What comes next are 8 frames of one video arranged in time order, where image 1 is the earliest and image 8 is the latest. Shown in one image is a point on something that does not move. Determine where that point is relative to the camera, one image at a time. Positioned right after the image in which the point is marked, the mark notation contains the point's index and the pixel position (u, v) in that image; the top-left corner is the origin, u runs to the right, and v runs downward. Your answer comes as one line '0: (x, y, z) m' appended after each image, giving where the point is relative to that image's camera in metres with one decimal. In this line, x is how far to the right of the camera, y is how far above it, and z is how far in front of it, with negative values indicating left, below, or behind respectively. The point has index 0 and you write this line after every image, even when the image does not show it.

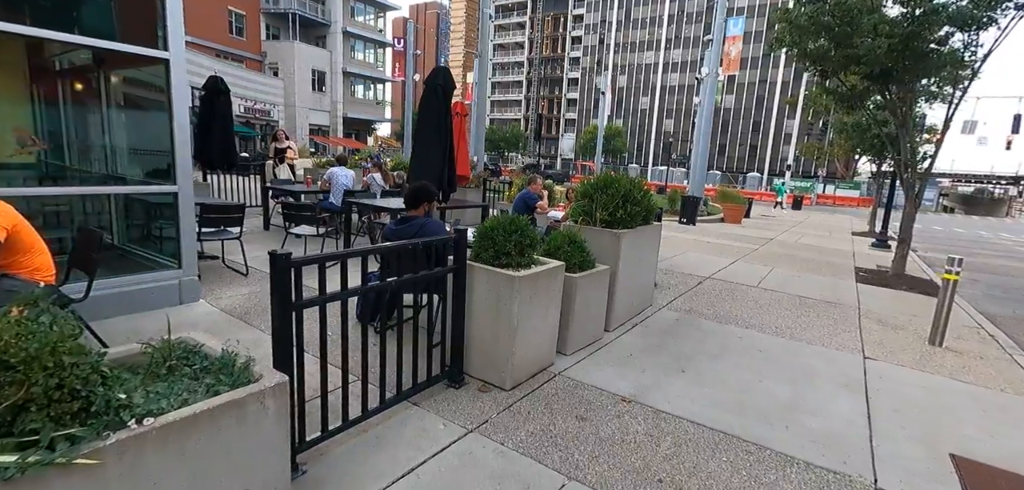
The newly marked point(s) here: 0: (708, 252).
0: (+4.1, -0.2, +10.2) m
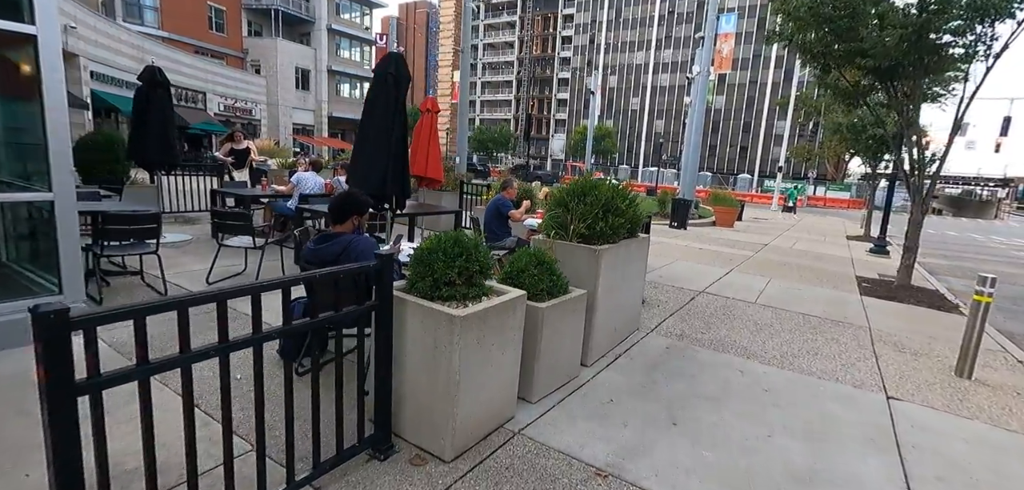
0: (+3.7, -0.3, +9.5) m
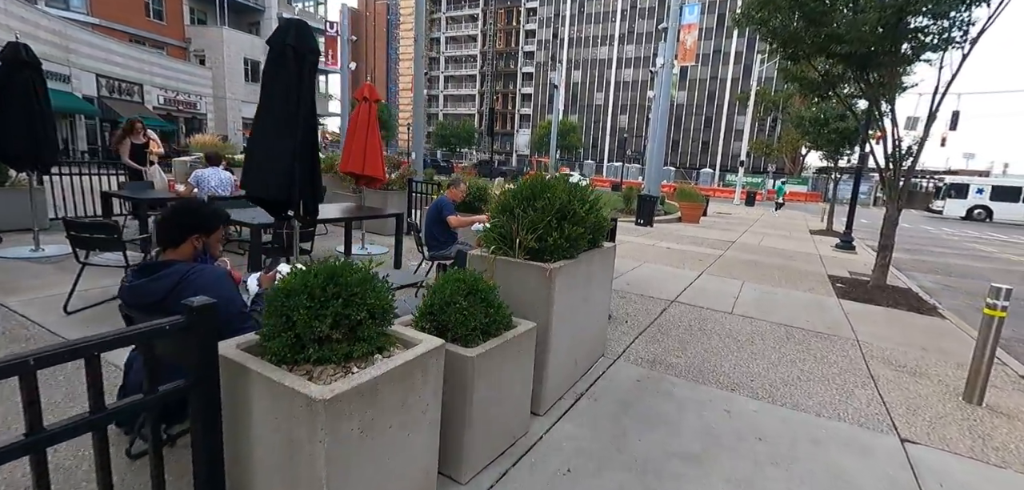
0: (+2.9, -0.3, +8.9) m
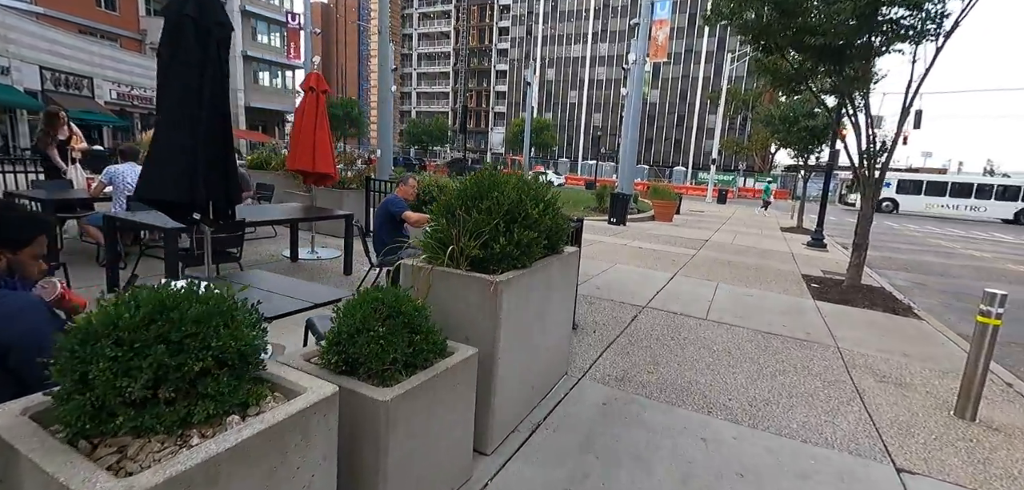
0: (+2.3, -0.3, +8.6) m
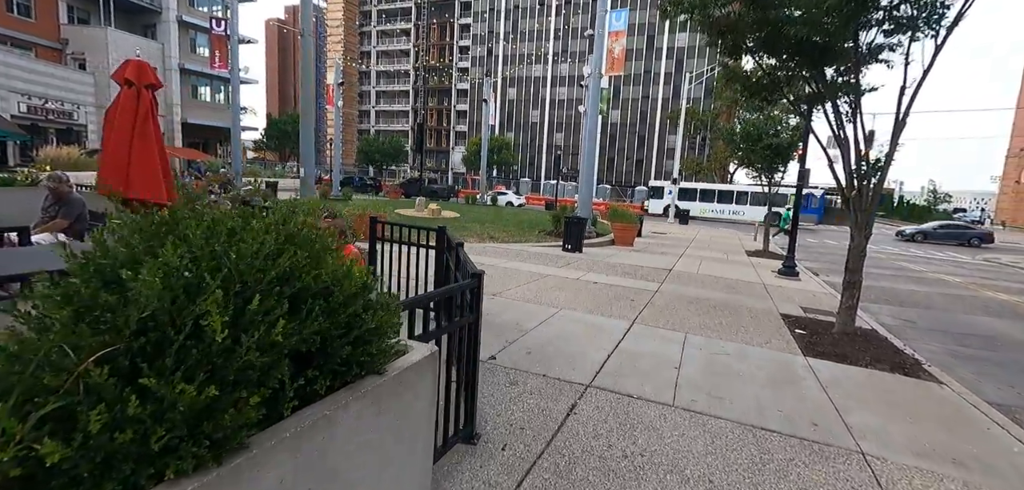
0: (+1.1, -0.9, +7.0) m
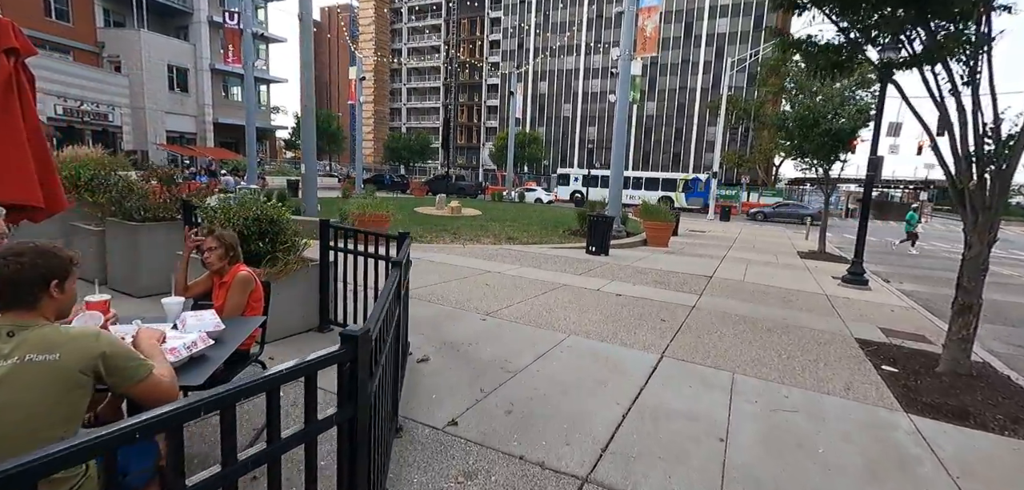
0: (+1.1, -1.0, +5.6) m
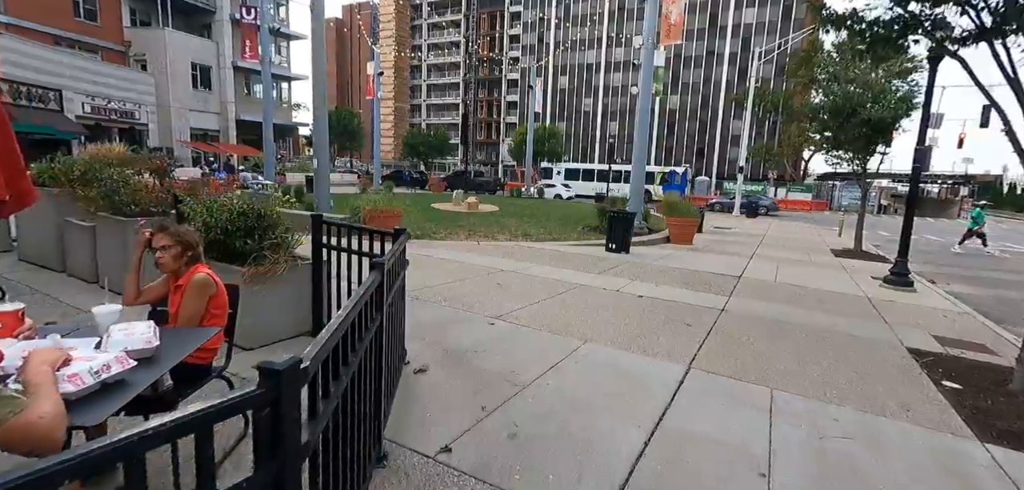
0: (+1.2, -0.9, +5.1) m
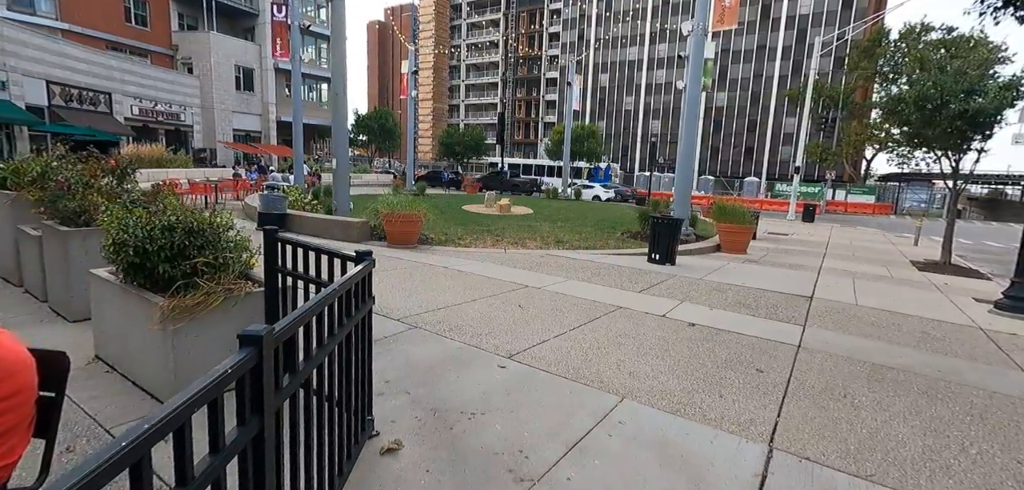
0: (+1.4, -1.1, +3.9) m
